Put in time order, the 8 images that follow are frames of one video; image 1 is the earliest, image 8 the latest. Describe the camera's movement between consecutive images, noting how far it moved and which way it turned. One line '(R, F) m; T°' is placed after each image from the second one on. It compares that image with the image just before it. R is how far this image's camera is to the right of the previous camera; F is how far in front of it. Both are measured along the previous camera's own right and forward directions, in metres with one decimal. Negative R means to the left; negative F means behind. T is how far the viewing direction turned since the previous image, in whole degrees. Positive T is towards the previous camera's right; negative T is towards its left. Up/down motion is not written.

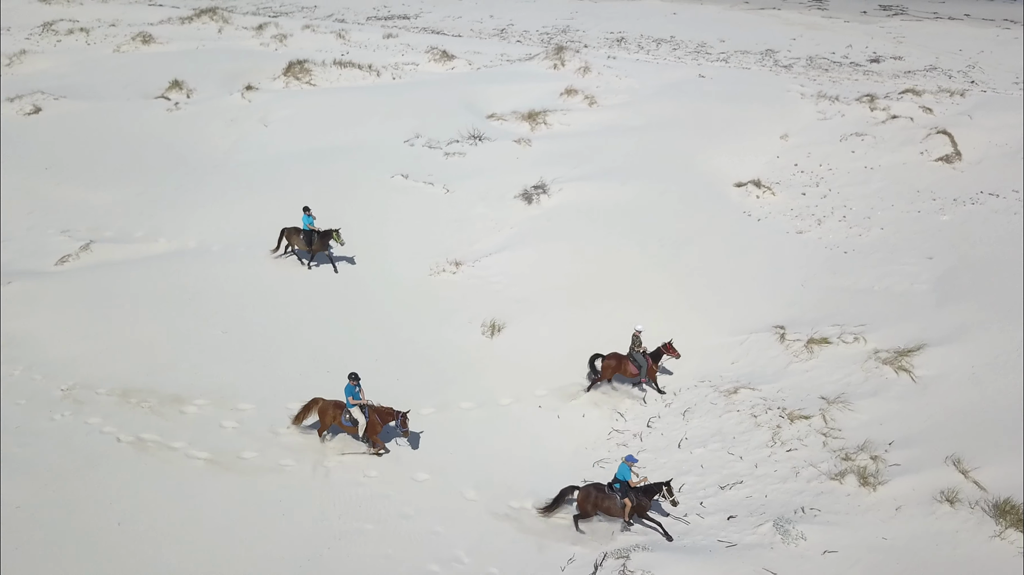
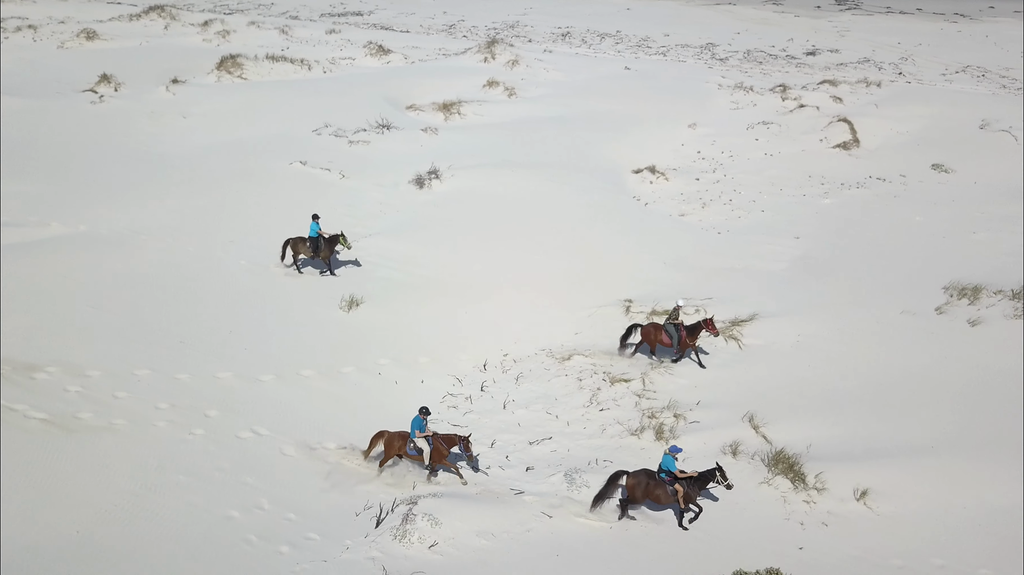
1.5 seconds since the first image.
(+2.0, -0.6) m; 0°
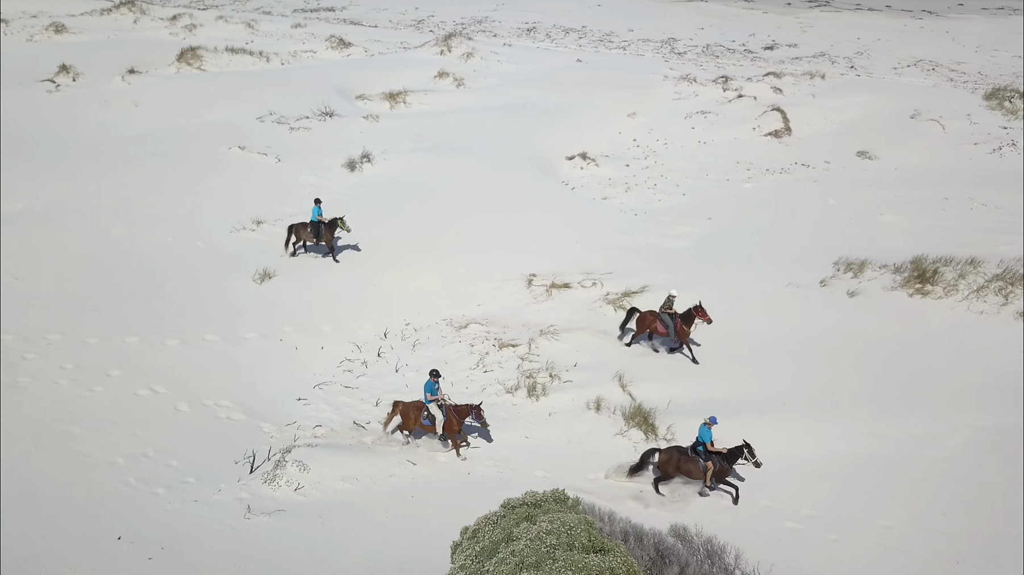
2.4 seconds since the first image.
(+1.4, -0.6) m; 0°
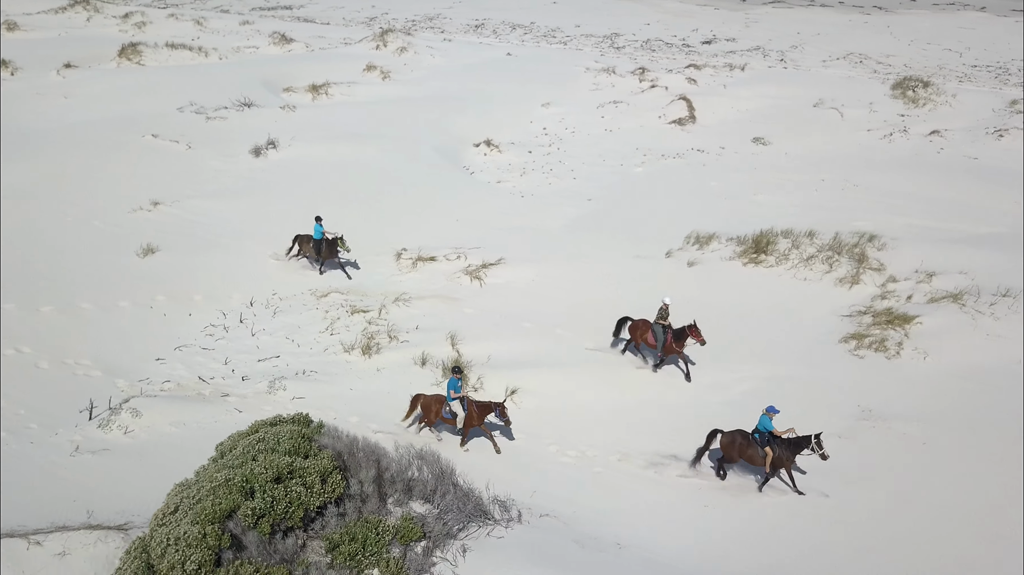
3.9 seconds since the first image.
(+2.1, -0.9) m; 0°
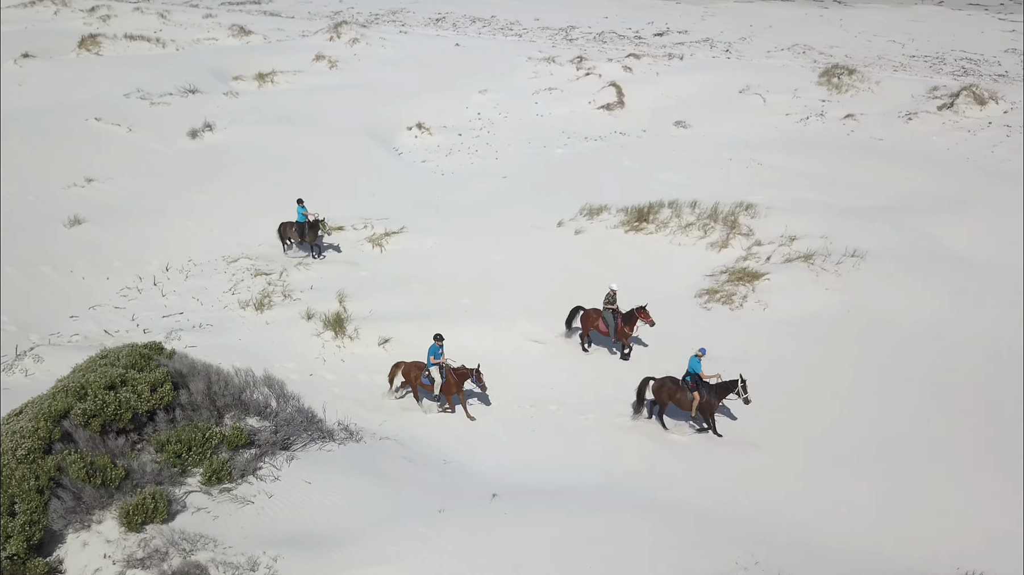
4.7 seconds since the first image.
(+1.6, -0.9) m; 0°
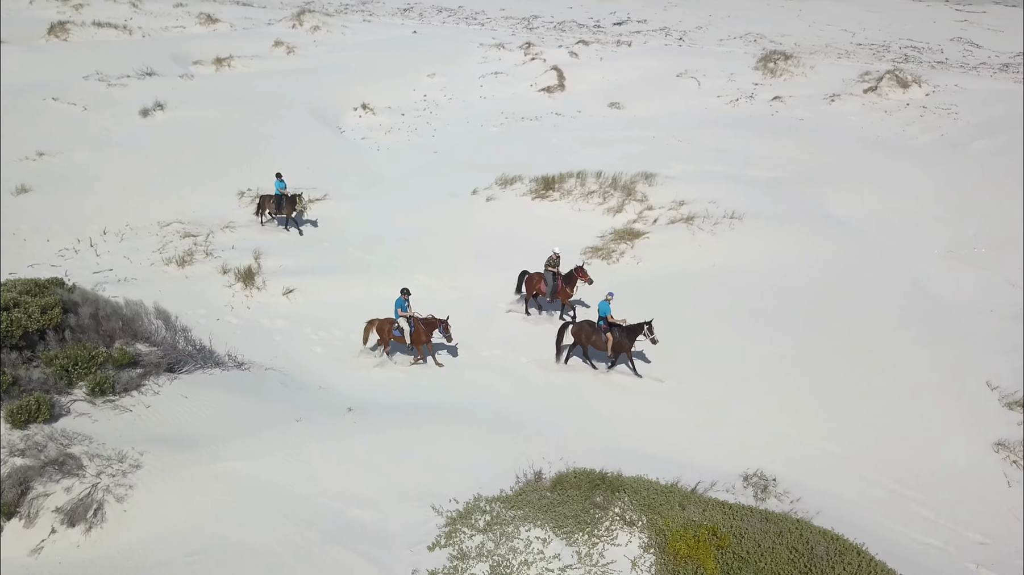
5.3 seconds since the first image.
(+1.5, -1.0) m; 0°
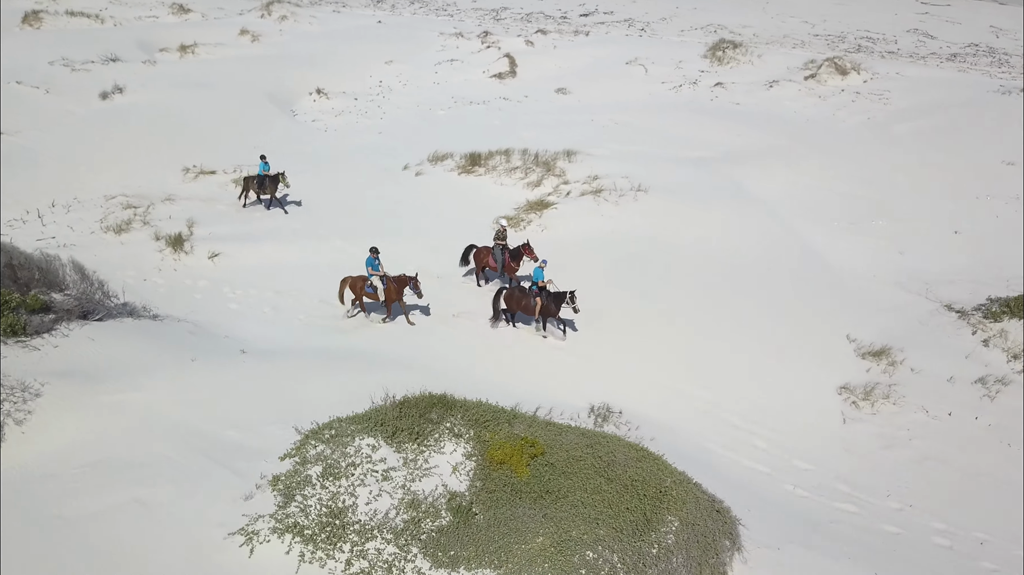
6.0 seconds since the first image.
(+1.4, -0.8) m; 0°
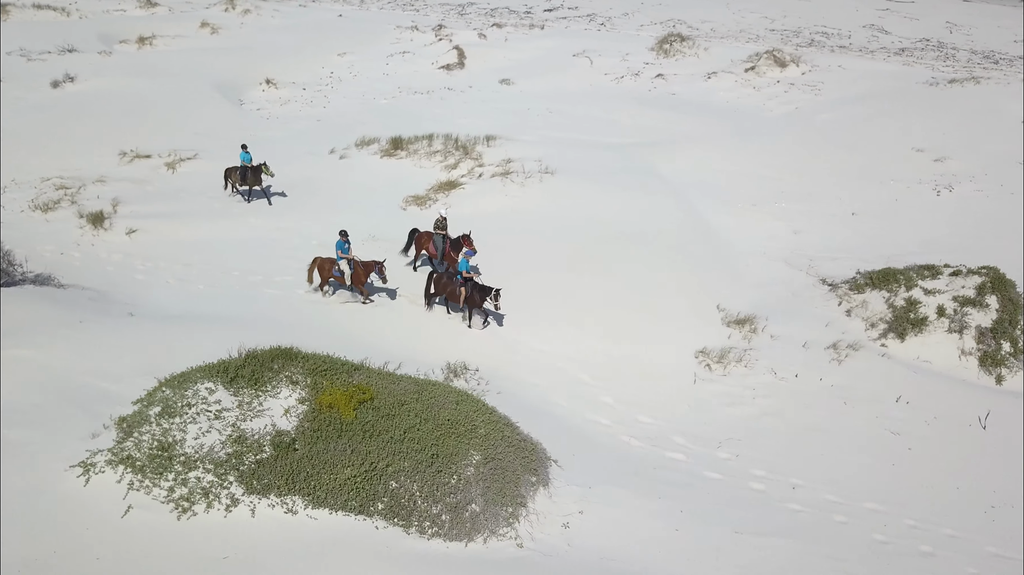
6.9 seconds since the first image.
(+1.5, -0.6) m; 0°
